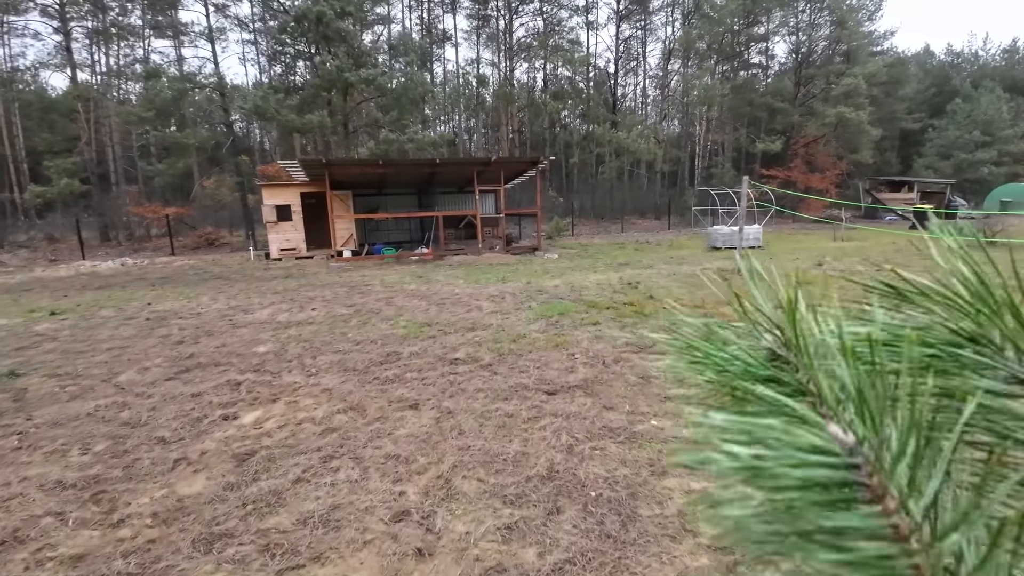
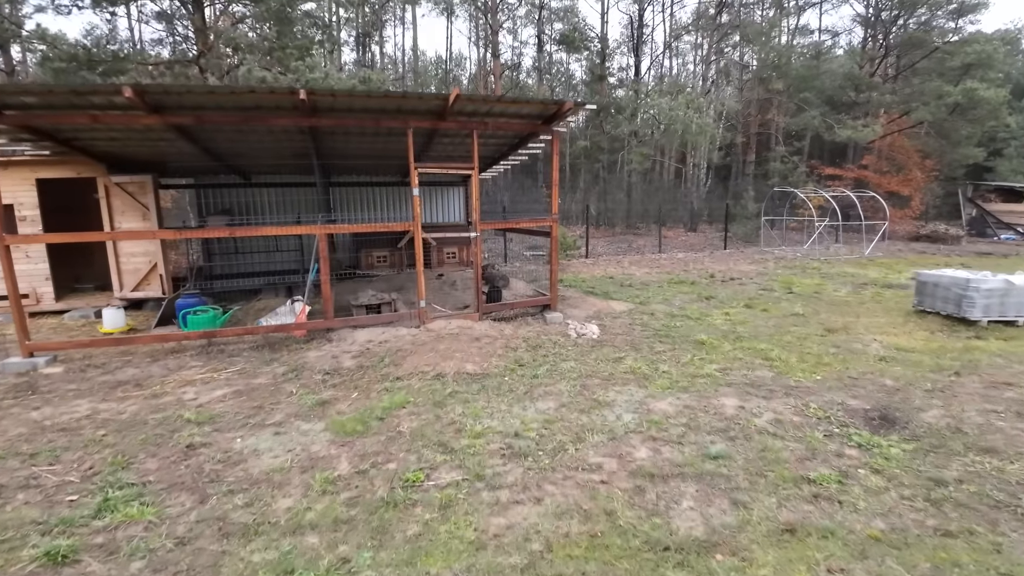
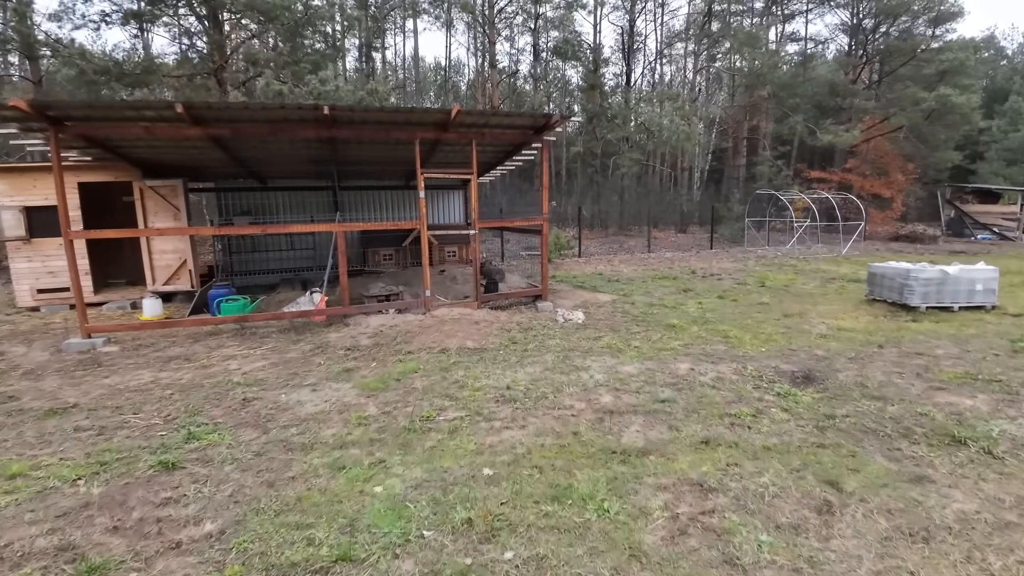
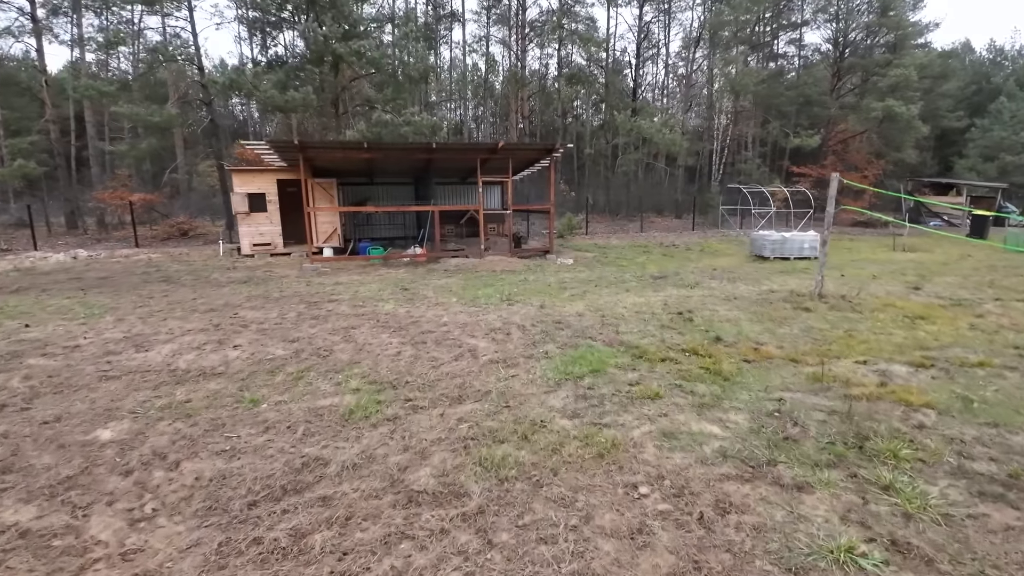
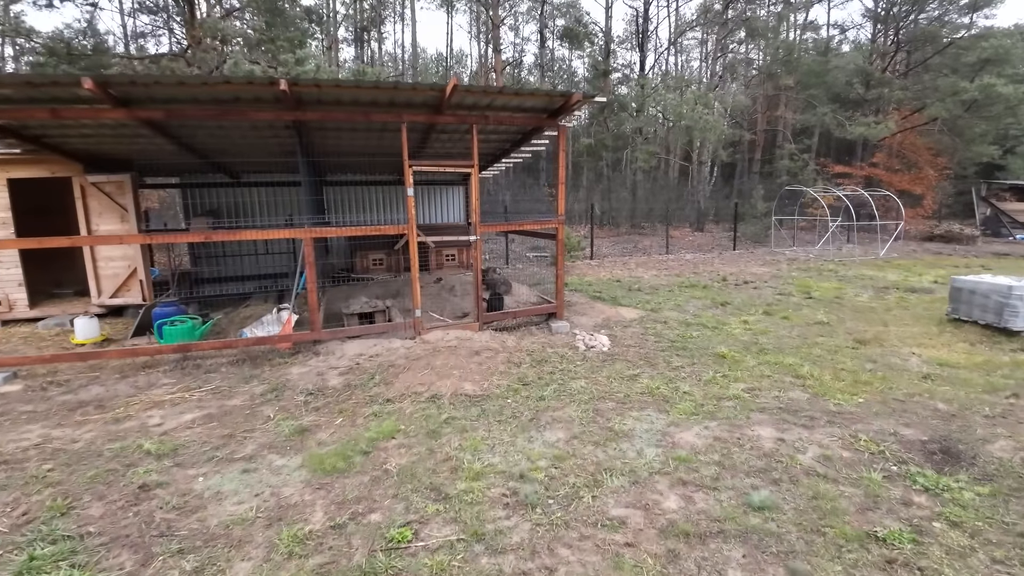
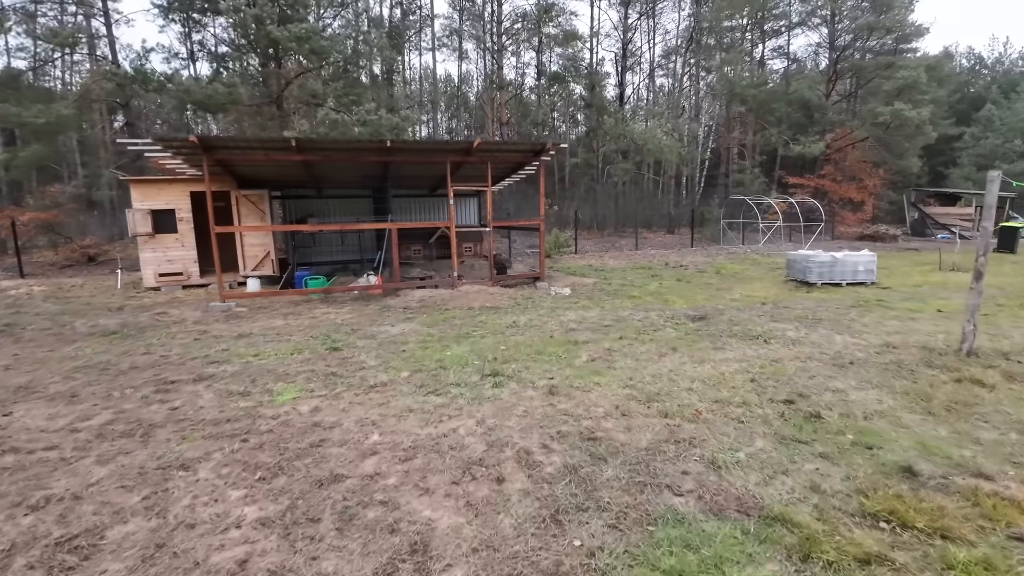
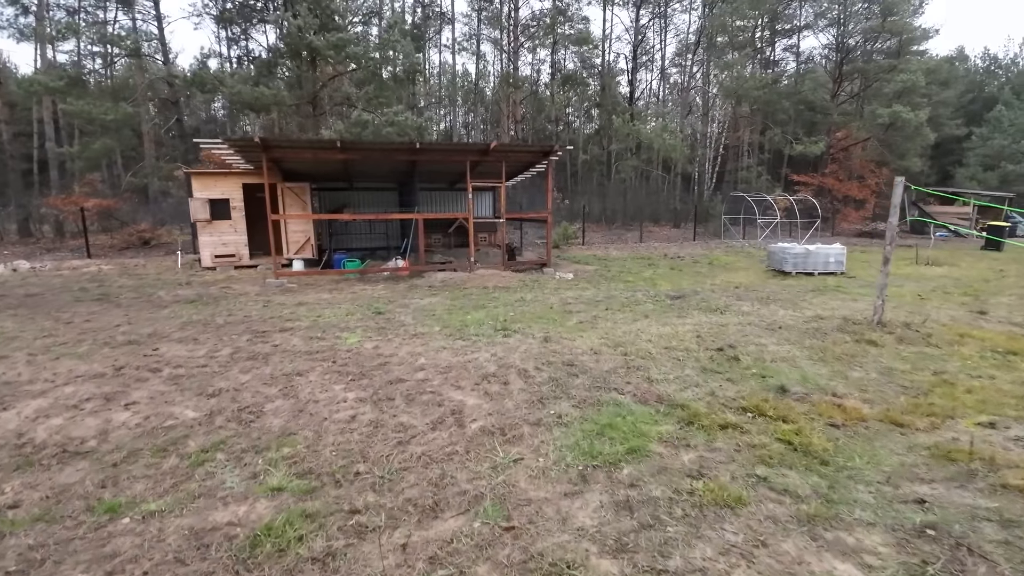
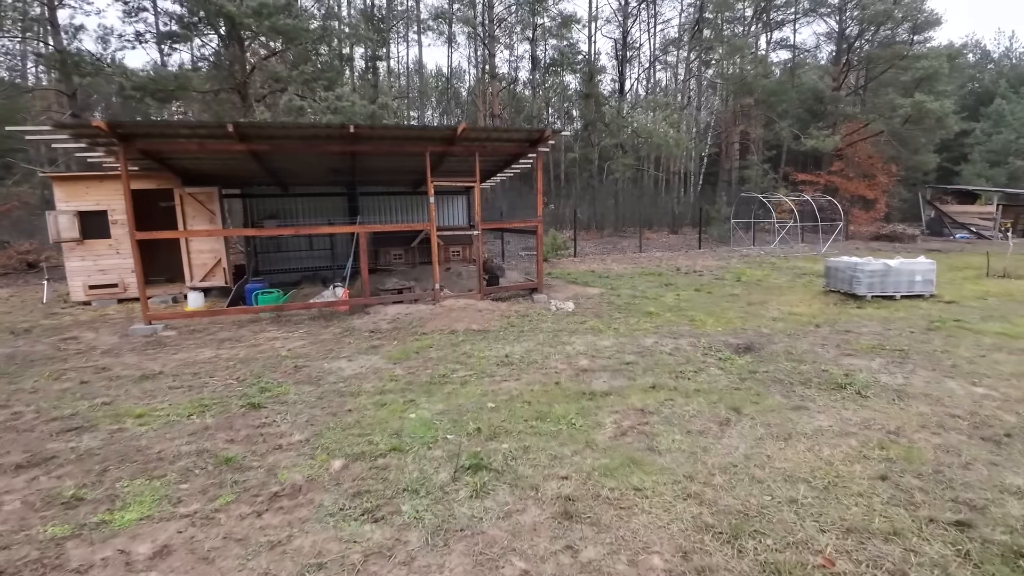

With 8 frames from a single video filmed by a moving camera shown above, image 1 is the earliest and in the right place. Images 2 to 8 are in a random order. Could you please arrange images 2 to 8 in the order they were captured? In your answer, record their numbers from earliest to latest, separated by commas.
4, 7, 6, 8, 3, 2, 5
